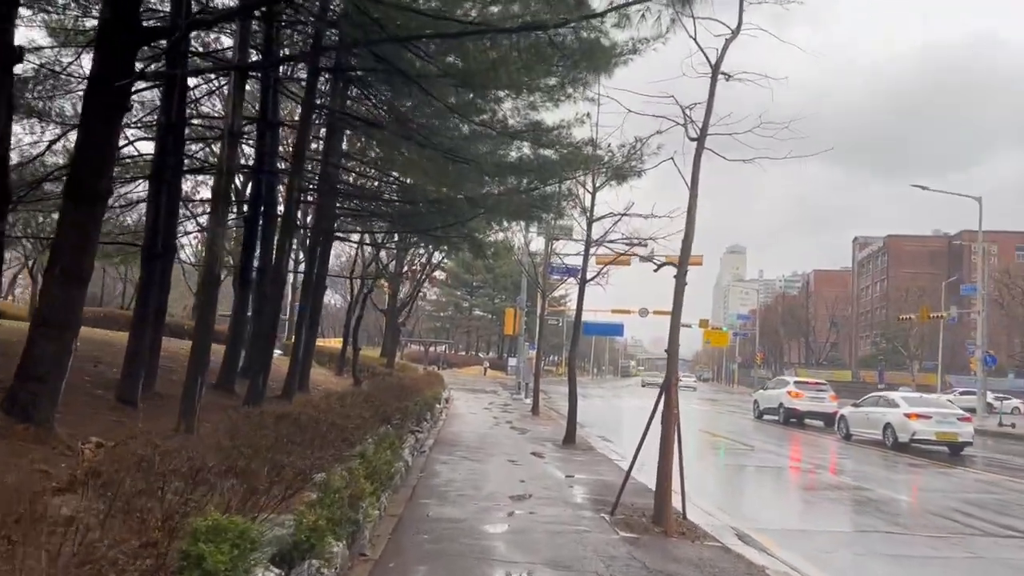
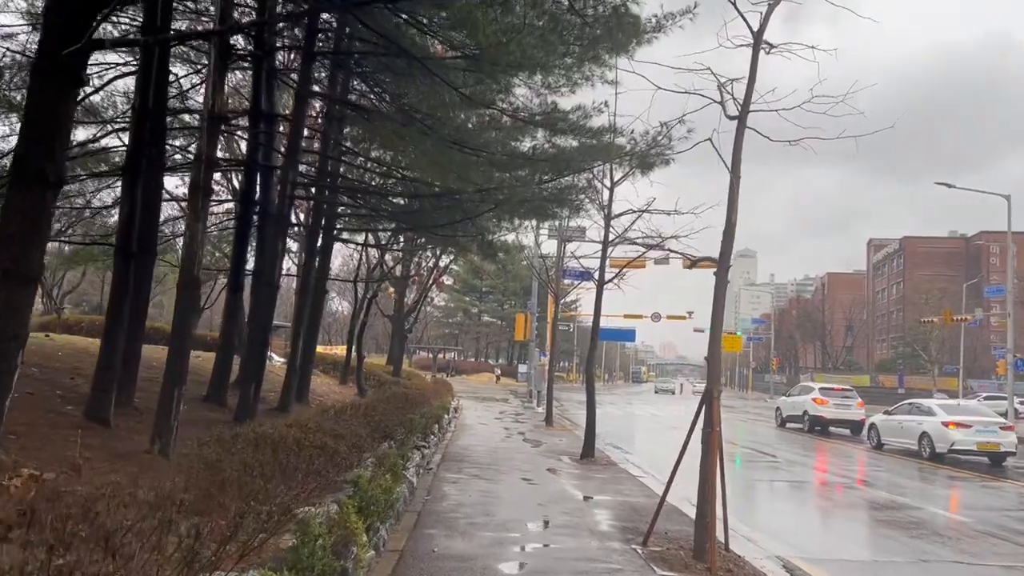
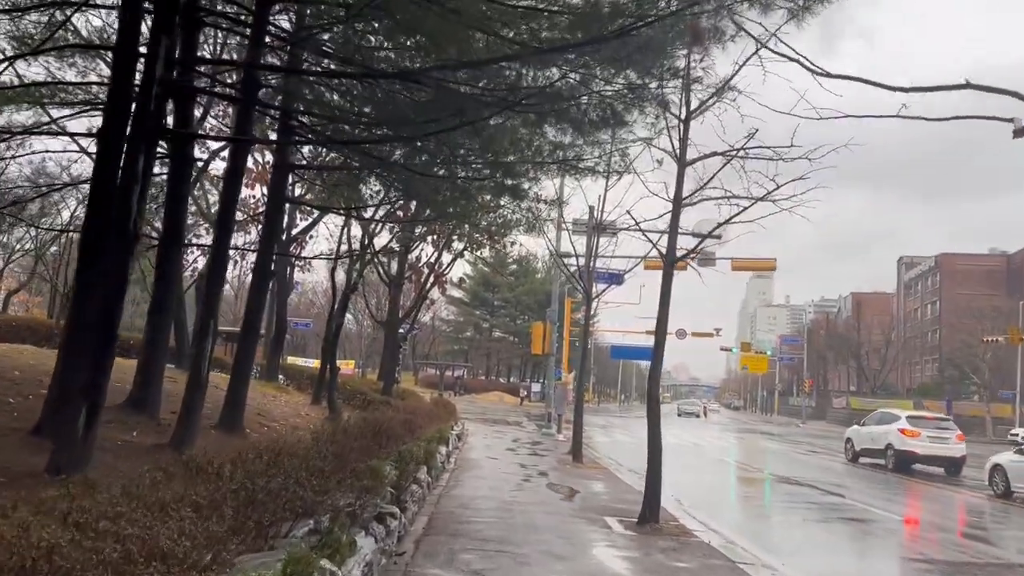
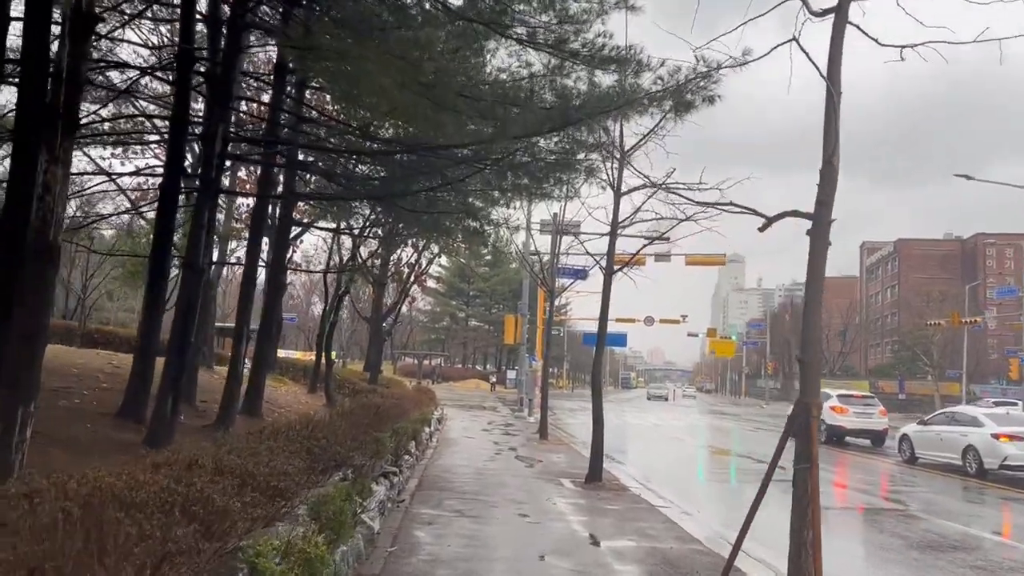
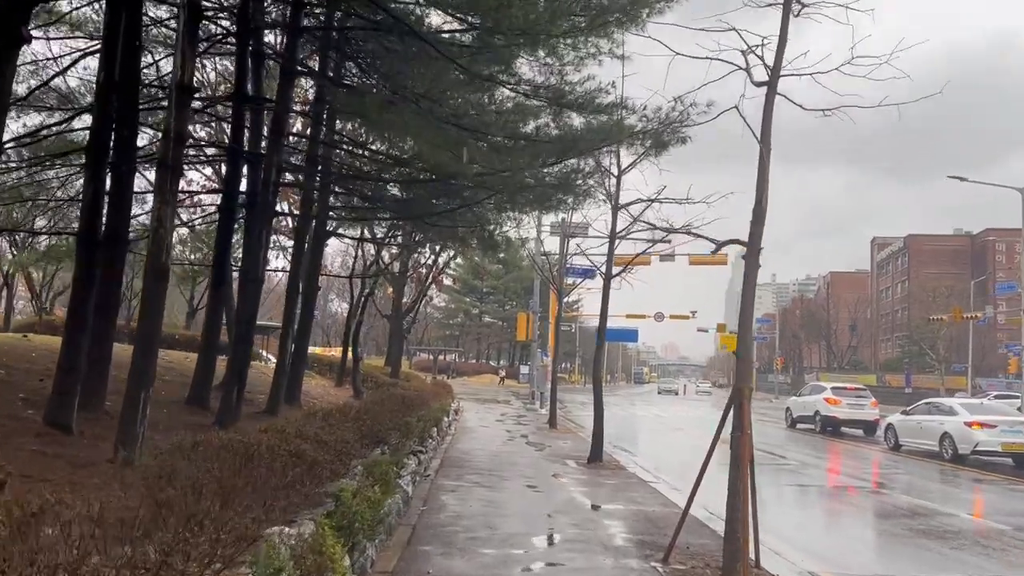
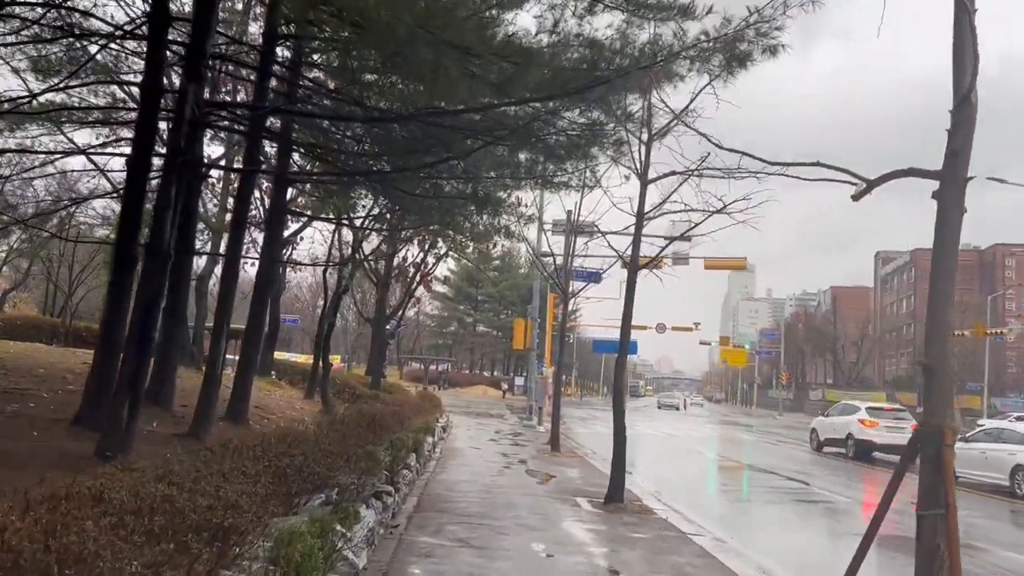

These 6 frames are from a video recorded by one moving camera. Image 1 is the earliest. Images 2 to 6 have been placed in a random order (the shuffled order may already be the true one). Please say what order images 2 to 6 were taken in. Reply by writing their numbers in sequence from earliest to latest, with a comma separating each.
2, 5, 4, 6, 3
